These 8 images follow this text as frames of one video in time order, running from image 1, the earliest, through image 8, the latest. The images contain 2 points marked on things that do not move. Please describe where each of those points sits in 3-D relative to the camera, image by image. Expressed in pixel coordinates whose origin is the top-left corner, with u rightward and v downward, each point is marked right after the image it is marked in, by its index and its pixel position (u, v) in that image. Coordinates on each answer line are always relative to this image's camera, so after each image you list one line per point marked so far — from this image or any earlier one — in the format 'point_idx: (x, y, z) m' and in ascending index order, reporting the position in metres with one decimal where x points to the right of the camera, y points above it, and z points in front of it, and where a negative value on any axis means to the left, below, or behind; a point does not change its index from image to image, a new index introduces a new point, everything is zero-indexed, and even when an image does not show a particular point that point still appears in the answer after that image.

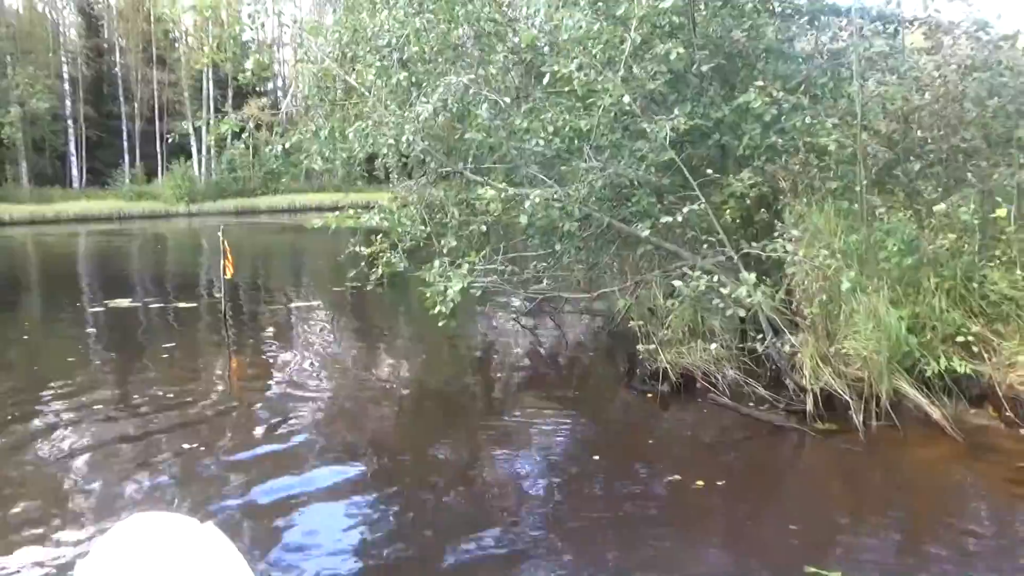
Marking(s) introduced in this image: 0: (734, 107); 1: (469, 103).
0: (+1.7, +1.4, +5.8) m
1: (-0.3, +1.4, +5.8) m
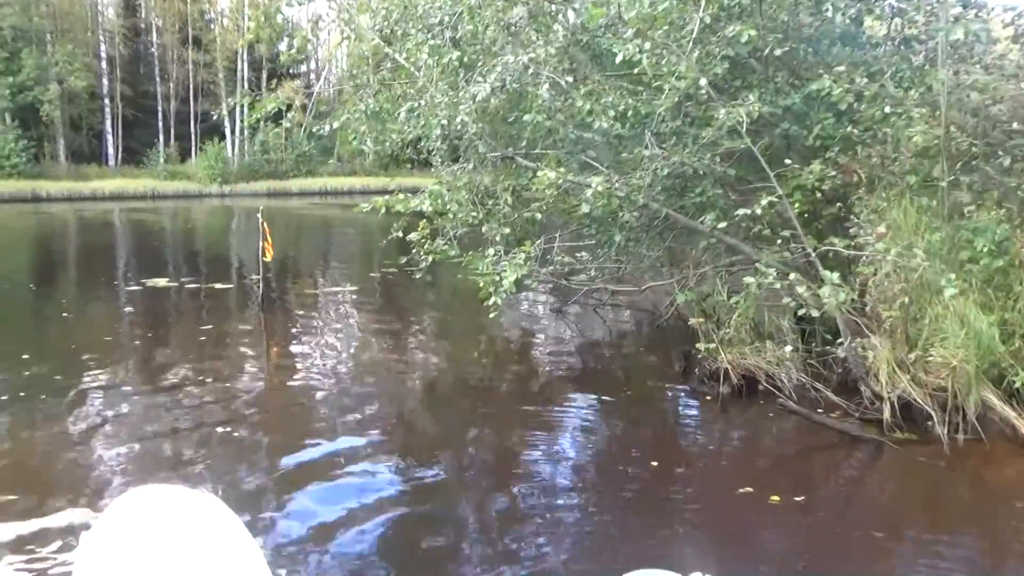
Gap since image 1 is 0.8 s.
0: (+2.1, +1.4, +5.5) m
1: (+0.2, +1.5, +5.5) m
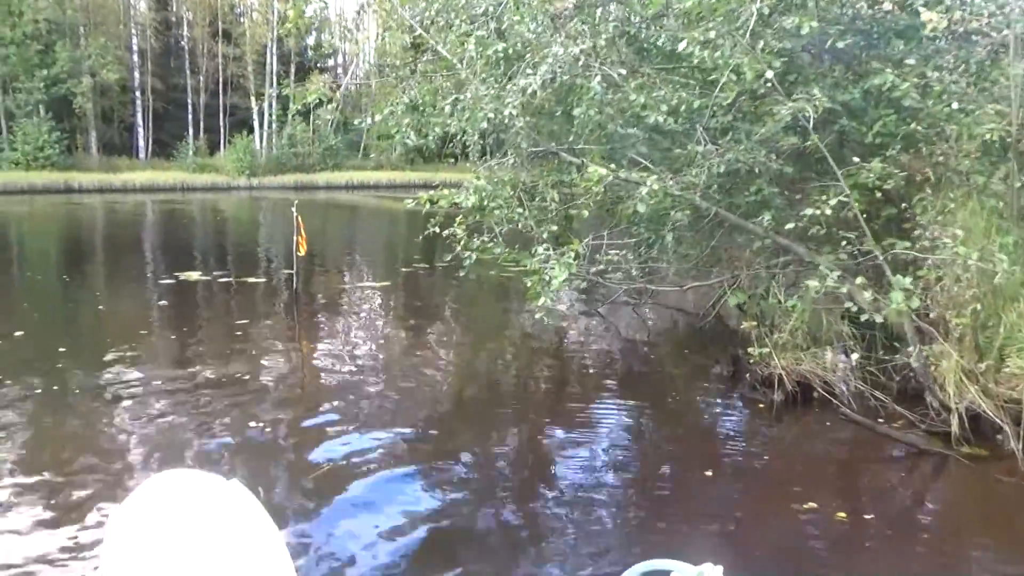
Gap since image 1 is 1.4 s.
0: (+2.4, +1.4, +5.3) m
1: (+0.5, +1.5, +5.4) m
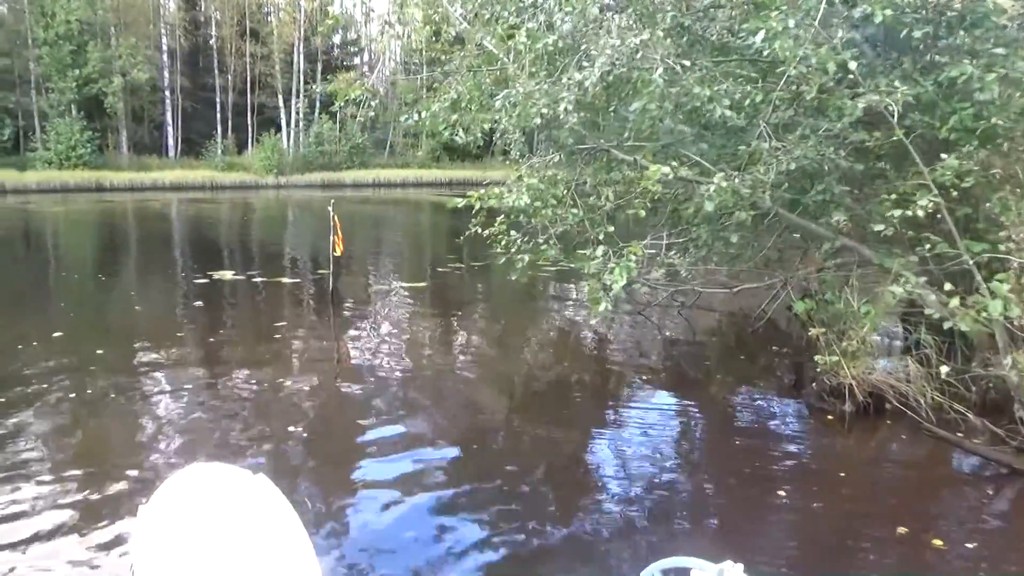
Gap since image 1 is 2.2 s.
0: (+2.8, +1.3, +5.0) m
1: (+0.8, +1.5, +5.1) m
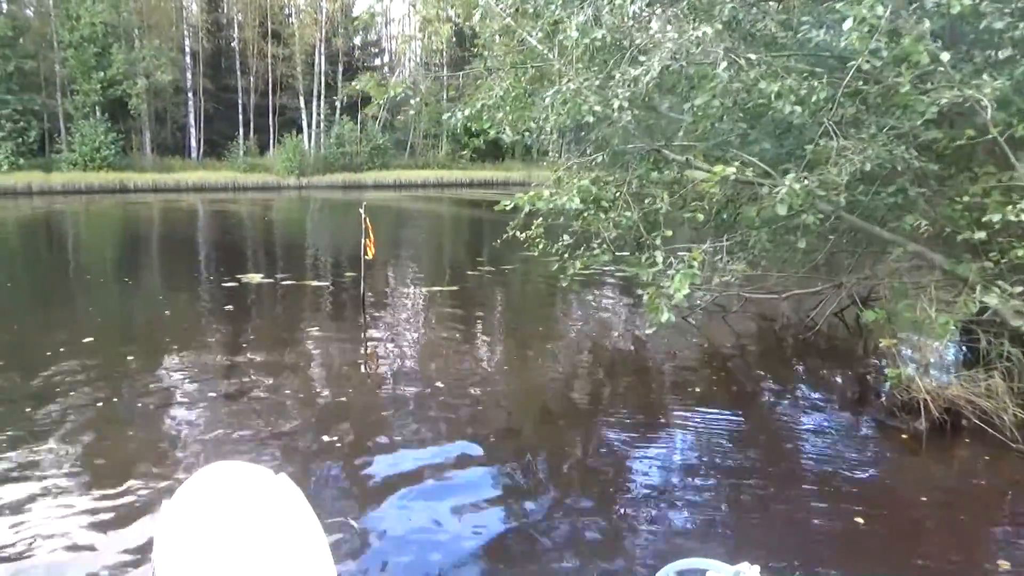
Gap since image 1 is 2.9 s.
0: (+3.1, +1.3, +4.7) m
1: (+1.1, +1.4, +4.9) m
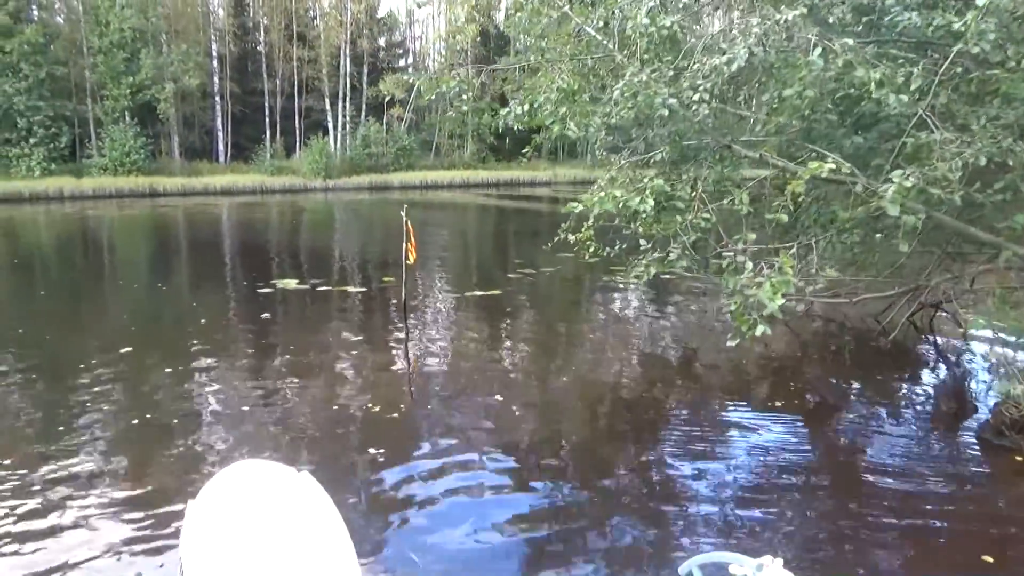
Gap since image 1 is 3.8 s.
0: (+3.4, +1.3, +4.2) m
1: (+1.5, +1.4, +4.5) m
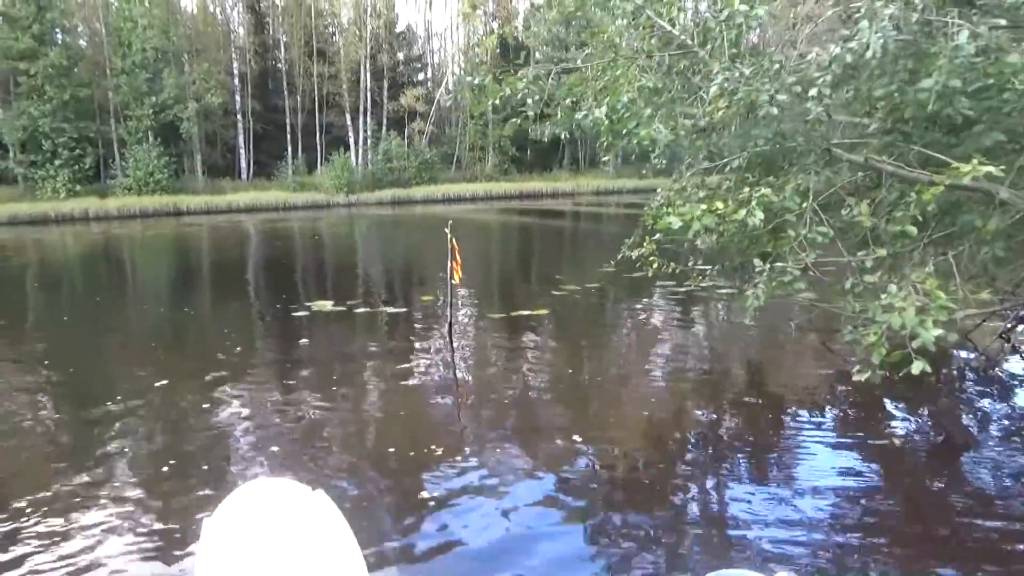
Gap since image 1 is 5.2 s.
0: (+3.8, +1.2, +3.6) m
1: (+1.9, +1.3, +3.9) m
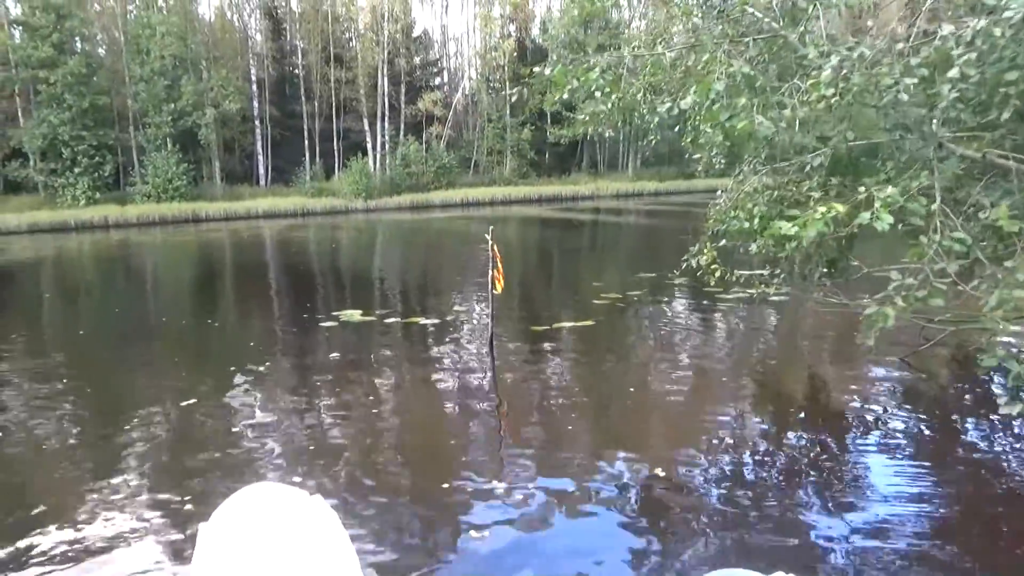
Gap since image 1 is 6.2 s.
0: (+4.1, +1.2, +3.1) m
1: (+2.2, +1.2, +3.4) m
